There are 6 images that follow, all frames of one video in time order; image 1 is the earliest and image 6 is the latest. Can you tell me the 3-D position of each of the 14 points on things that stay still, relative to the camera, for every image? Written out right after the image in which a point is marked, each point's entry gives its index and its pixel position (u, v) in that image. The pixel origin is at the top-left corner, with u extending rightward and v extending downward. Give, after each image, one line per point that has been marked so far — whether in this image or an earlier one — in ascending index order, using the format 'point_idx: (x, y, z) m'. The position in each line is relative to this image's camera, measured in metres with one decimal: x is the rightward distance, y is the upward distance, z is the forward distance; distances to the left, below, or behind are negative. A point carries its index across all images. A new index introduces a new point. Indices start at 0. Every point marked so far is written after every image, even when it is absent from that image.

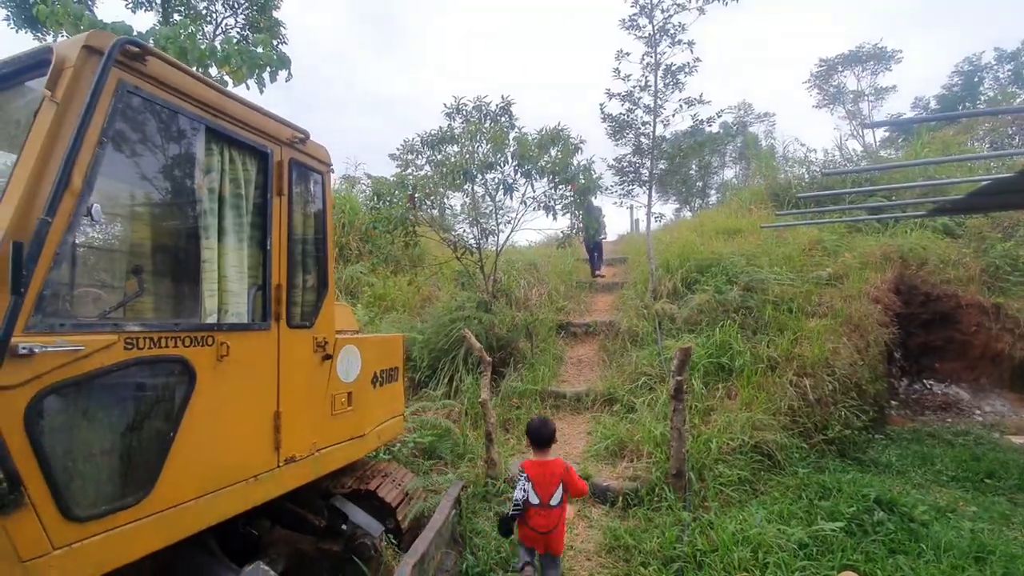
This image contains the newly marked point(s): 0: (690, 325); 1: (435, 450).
0: (+2.6, -0.5, +7.0) m
1: (-0.8, -1.7, +5.1) m
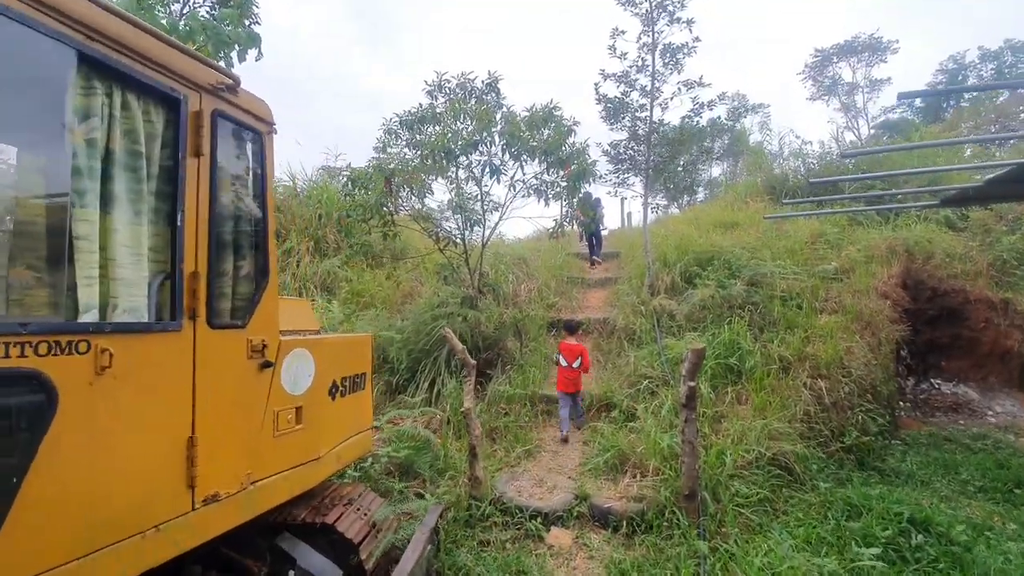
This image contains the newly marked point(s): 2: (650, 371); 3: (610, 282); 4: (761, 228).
0: (+2.4, -0.4, +6.4) m
1: (-0.9, -1.6, +4.5) m
2: (+1.5, -0.9, +5.5) m
3: (+2.0, +0.1, +10.1) m
4: (+5.0, +1.2, +9.9) m
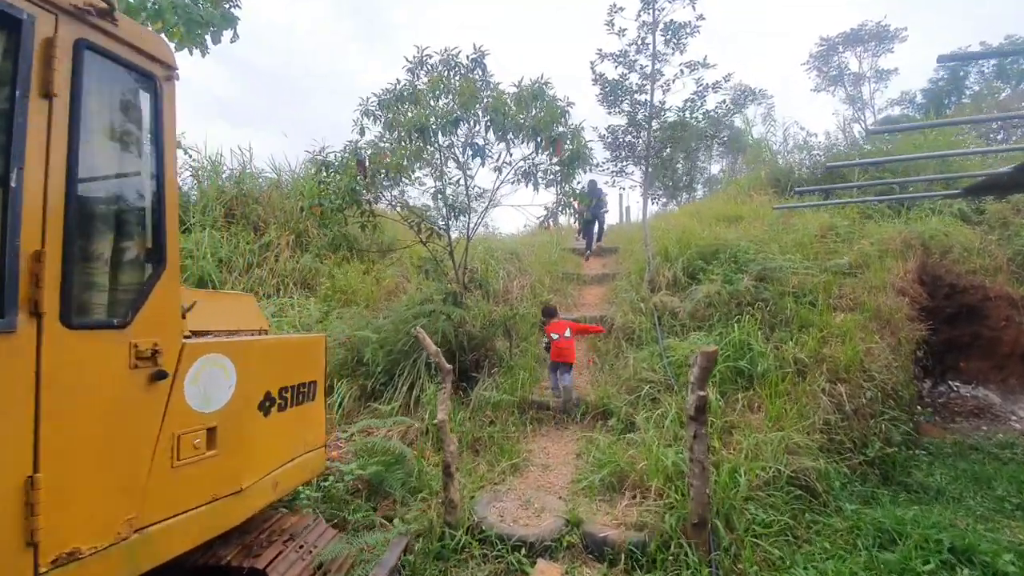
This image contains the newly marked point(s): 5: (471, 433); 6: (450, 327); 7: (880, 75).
0: (+2.3, -0.4, +5.9) m
1: (-1.0, -1.6, +3.9) m
2: (+1.4, -0.9, +5.0) m
3: (+1.9, +0.2, +9.6) m
4: (+4.9, +1.3, +9.4) m
5: (-0.4, -1.4, +4.7) m
6: (-0.7, -0.5, +5.5) m
7: (+11.7, +6.8, +15.7) m
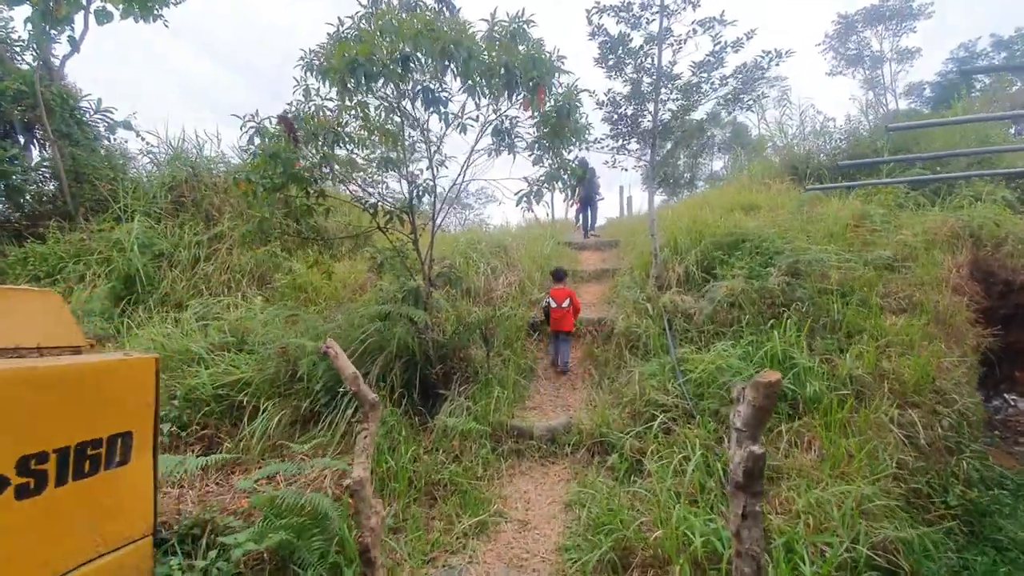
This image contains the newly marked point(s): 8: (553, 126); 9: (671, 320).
0: (+2.0, -0.4, +4.8) m
1: (-1.3, -1.5, +2.8) m
2: (+1.2, -0.9, +3.8) m
3: (+1.6, +0.2, +8.4) m
4: (+4.6, +1.3, +8.3) m
5: (-0.6, -1.4, +3.6) m
6: (-0.9, -0.4, +4.4) m
7: (+11.4, +6.8, +14.5) m
8: (+0.4, +1.4, +4.2) m
9: (+1.7, -0.3, +5.2) m
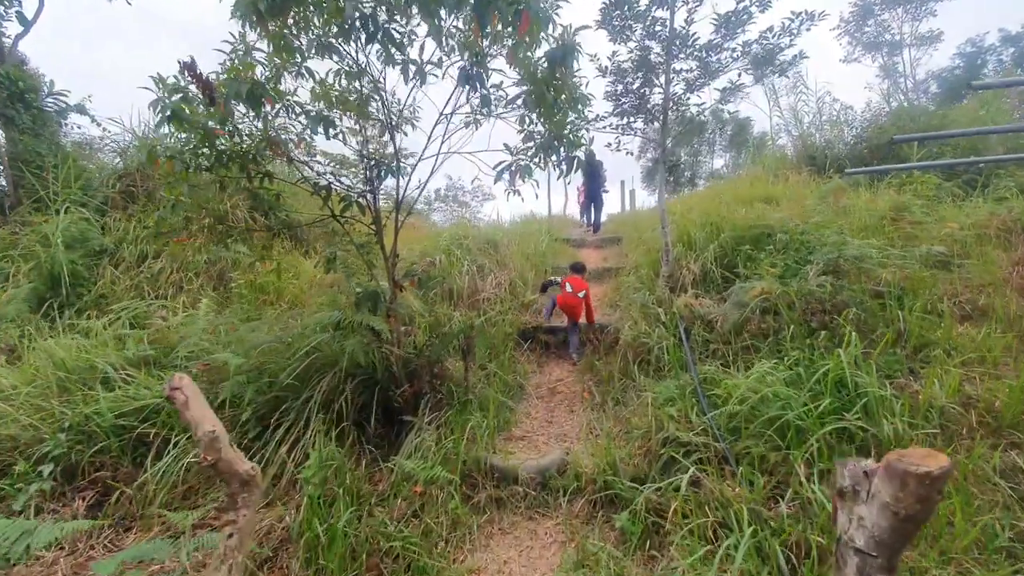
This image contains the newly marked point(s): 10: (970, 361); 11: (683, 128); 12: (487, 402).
0: (+1.9, -0.4, +3.9) m
1: (-1.4, -1.5, +1.9) m
2: (+1.0, -0.9, +2.9) m
3: (+1.5, +0.2, +7.5) m
4: (+4.5, +1.3, +7.4) m
5: (-0.8, -1.4, +2.7) m
6: (-1.1, -0.4, +3.5) m
7: (+11.3, +6.8, +13.6) m
8: (+0.3, +1.4, +3.3) m
9: (+1.5, -0.3, +4.3) m
10: (+3.2, -0.5, +3.4) m
11: (+2.2, +2.0, +6.3) m
12: (-0.2, -0.9, +4.1) m
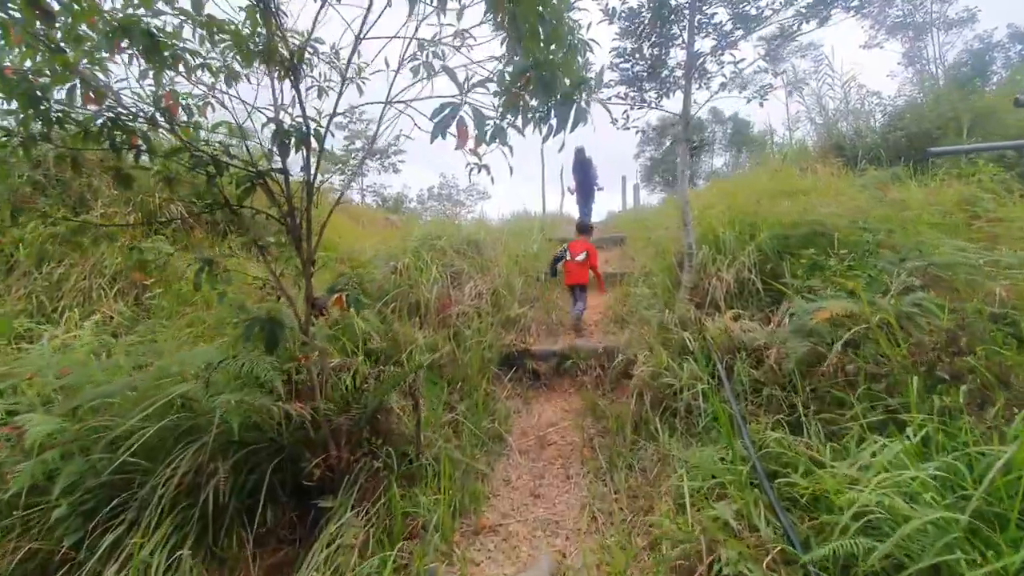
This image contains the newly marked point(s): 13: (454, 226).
0: (+1.7, -0.5, +2.7) m
1: (-1.6, -1.7, +0.7) m
2: (+0.9, -1.0, +1.7) m
3: (+1.3, +0.1, +6.3) m
4: (+4.3, +1.2, +6.2) m
5: (-0.9, -1.5, +1.5) m
6: (-1.2, -0.6, +2.3) m
7: (+11.1, +6.7, +12.5) m
8: (+0.1, +1.2, +2.1) m
9: (+1.3, -0.5, +3.1) m
10: (+3.0, -0.6, +2.2) m
11: (+2.0, +1.9, +5.1) m
12: (-0.4, -1.0, +2.9) m
13: (-0.8, +0.8, +6.5) m
